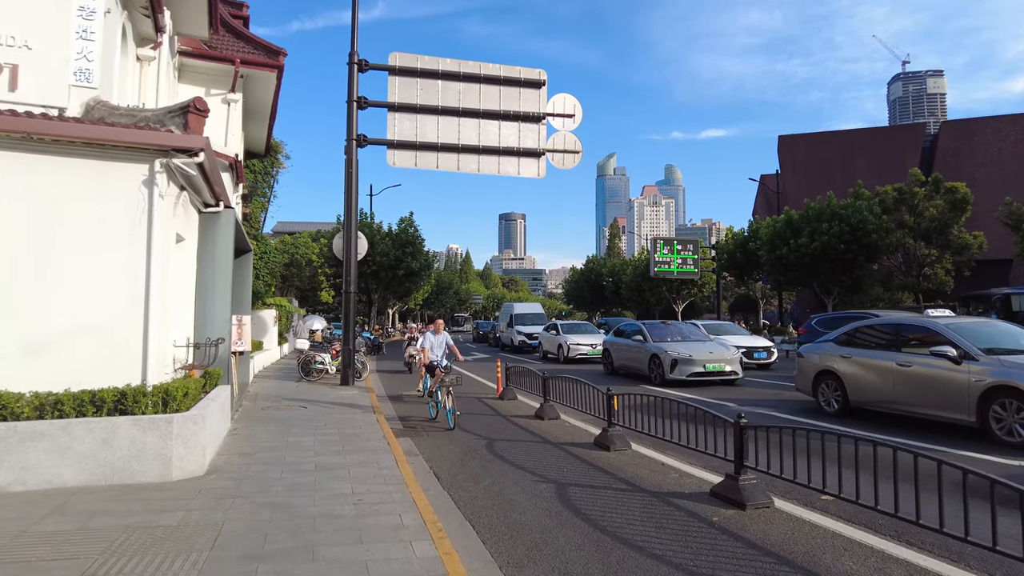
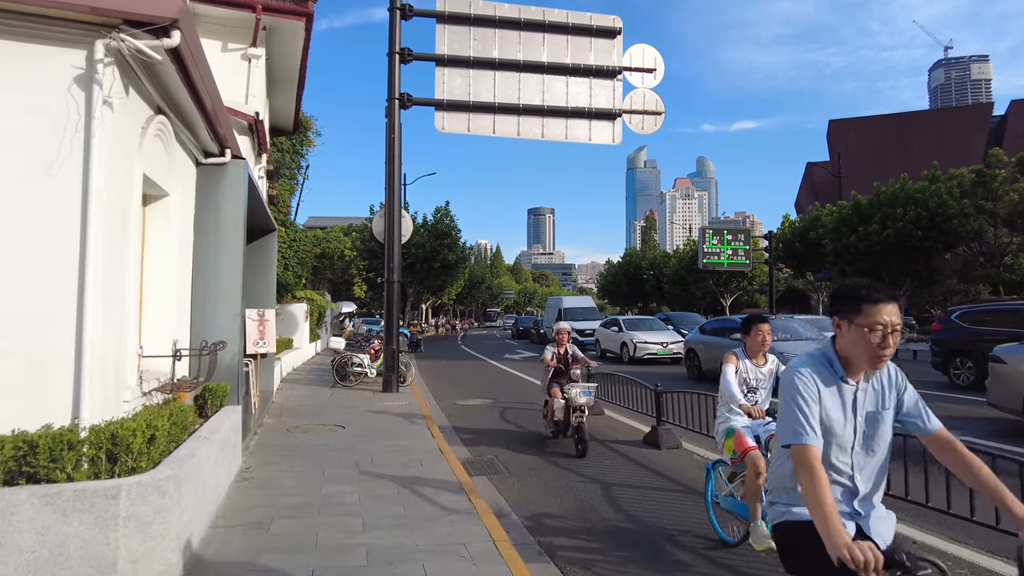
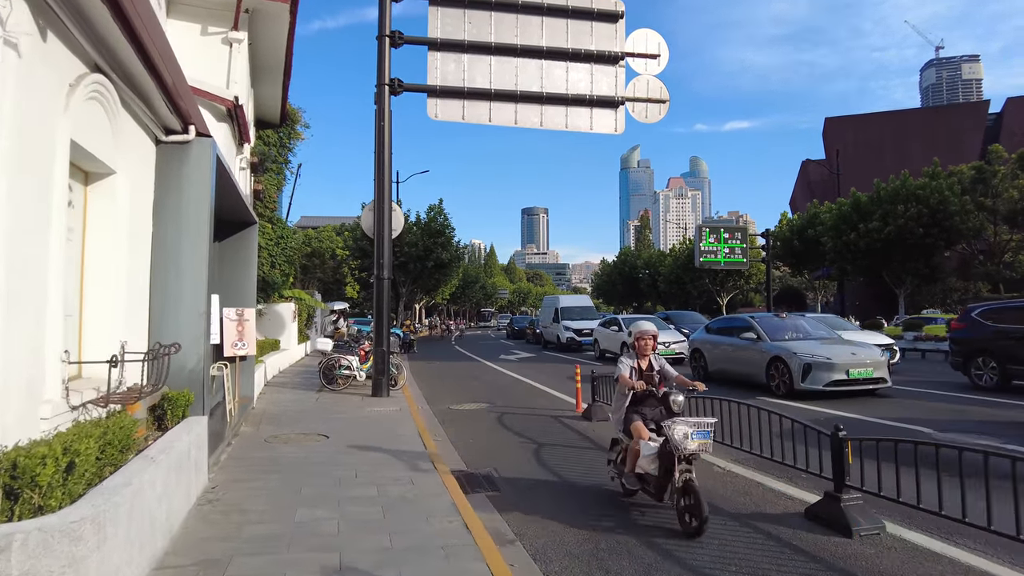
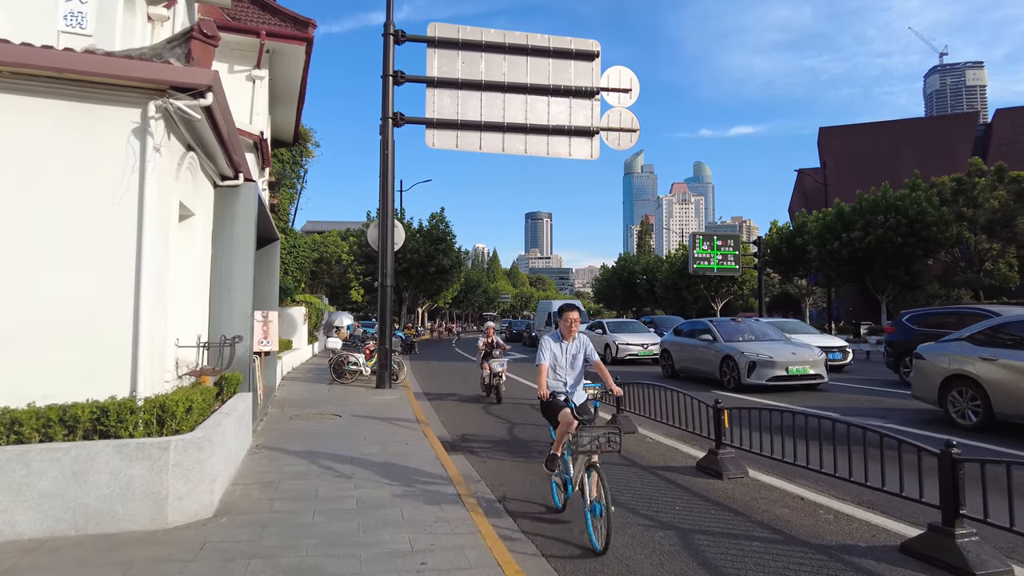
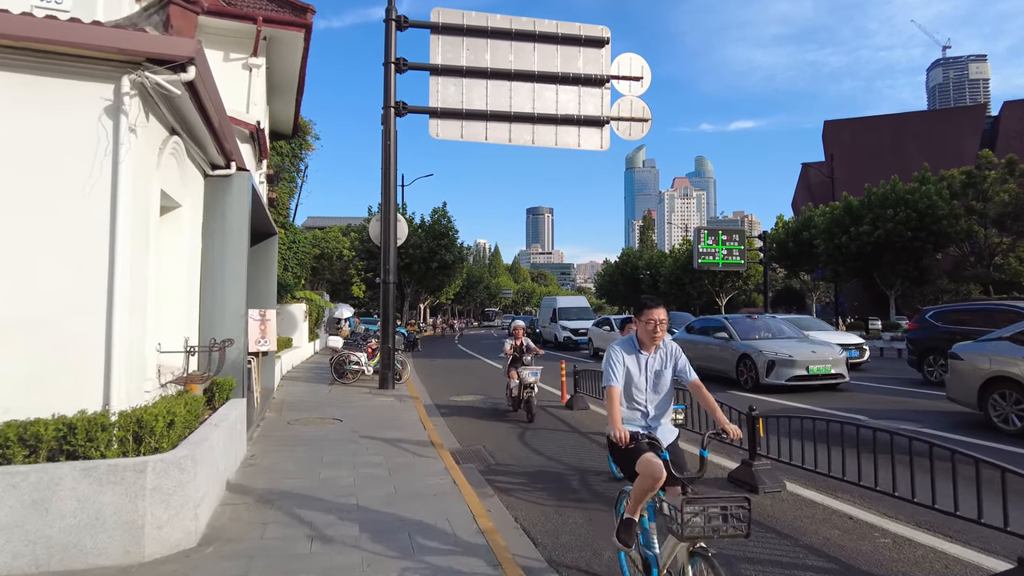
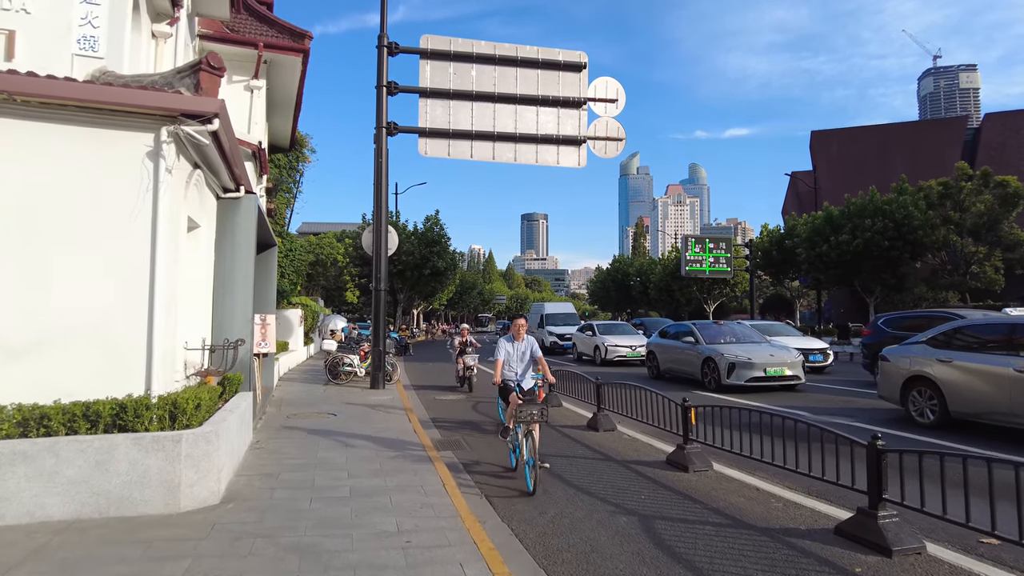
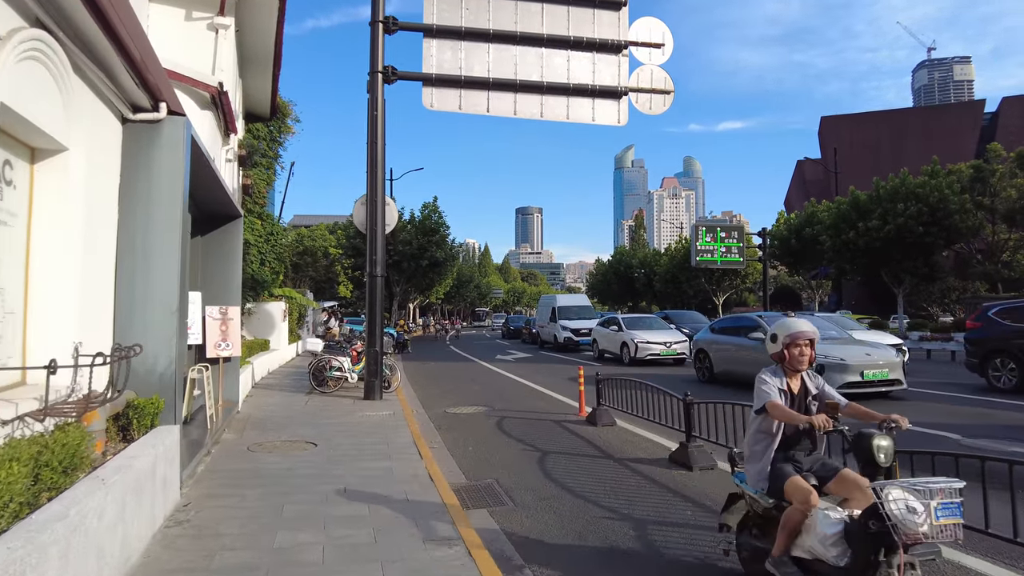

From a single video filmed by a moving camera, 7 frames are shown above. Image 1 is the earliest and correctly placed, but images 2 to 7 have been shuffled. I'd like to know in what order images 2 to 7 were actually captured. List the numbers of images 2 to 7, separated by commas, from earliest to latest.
6, 4, 5, 2, 3, 7
